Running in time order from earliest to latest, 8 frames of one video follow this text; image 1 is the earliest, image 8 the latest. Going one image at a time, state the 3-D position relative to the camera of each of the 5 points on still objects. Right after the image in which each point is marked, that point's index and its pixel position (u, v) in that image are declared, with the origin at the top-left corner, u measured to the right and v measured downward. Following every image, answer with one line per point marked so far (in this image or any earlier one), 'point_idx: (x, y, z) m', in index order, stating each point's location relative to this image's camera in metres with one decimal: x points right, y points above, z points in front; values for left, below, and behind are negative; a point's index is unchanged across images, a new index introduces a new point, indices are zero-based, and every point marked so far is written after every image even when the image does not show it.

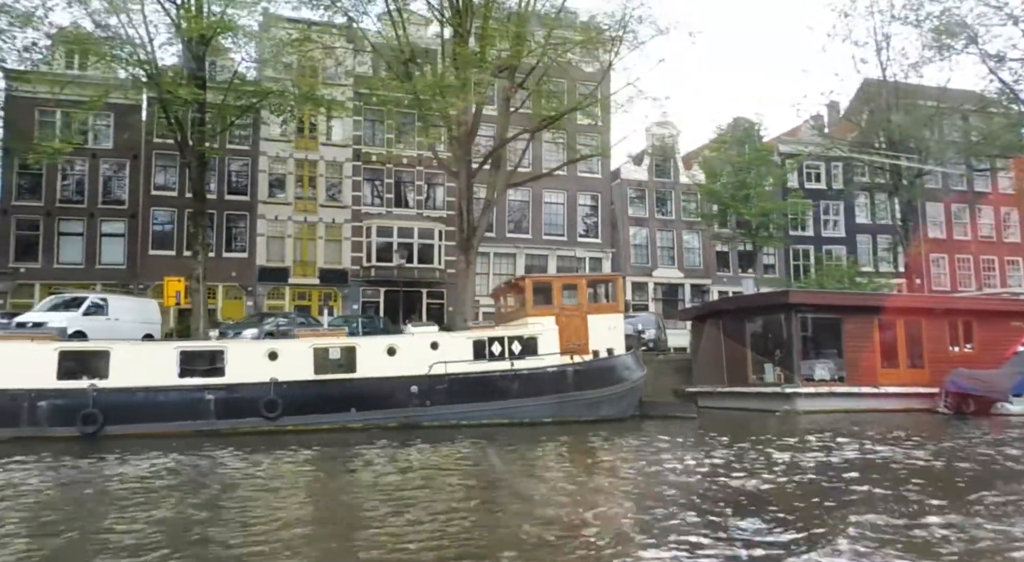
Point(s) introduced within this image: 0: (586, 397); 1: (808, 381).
0: (+1.2, -1.8, +10.6) m
1: (+6.3, -2.1, +14.4) m
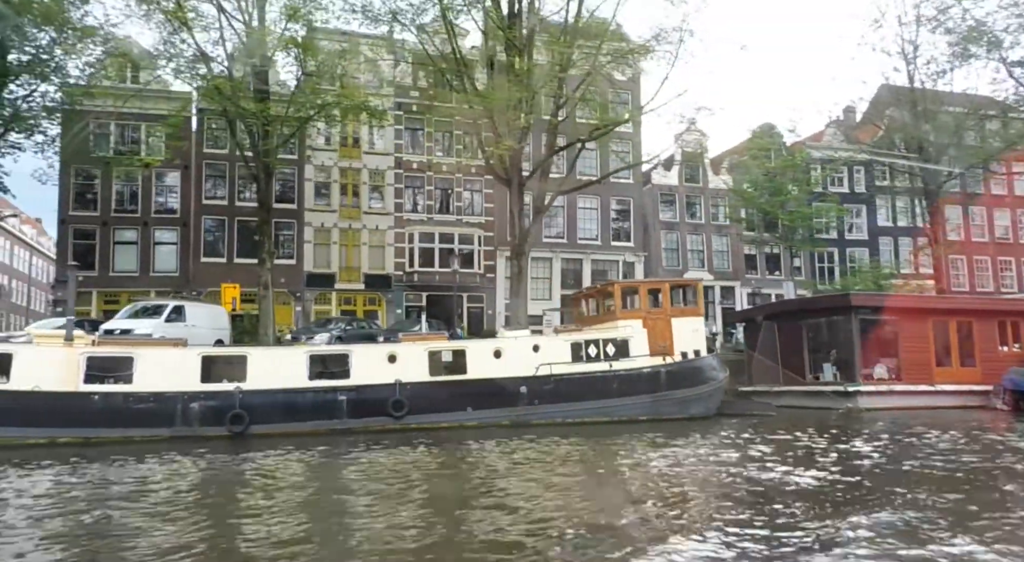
0: (+2.8, -1.9, +11.3) m
1: (+7.9, -2.2, +15.1) m
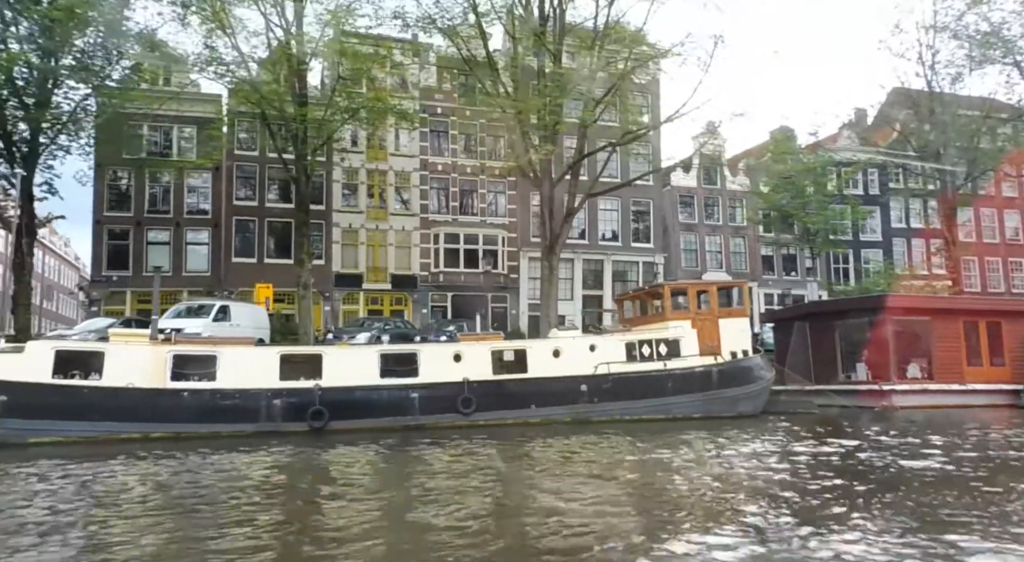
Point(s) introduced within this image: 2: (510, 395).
0: (+3.7, -1.9, +11.7) m
1: (+8.8, -2.2, +15.5) m
2: (0.0, -1.8, +10.6) m
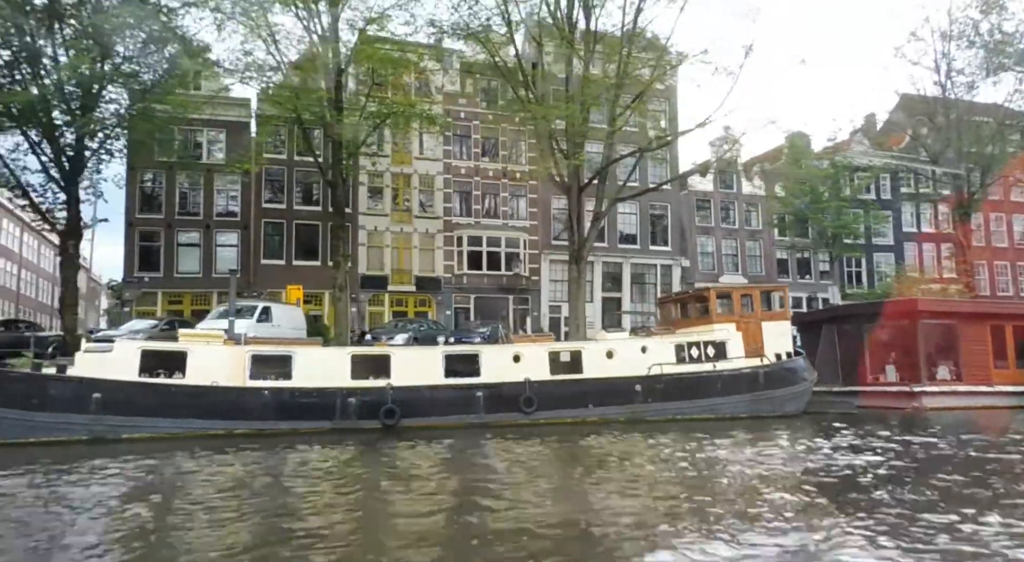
0: (+4.7, -2.0, +12.1) m
1: (+9.8, -2.3, +15.9) m
2: (+0.9, -1.9, +11.0) m
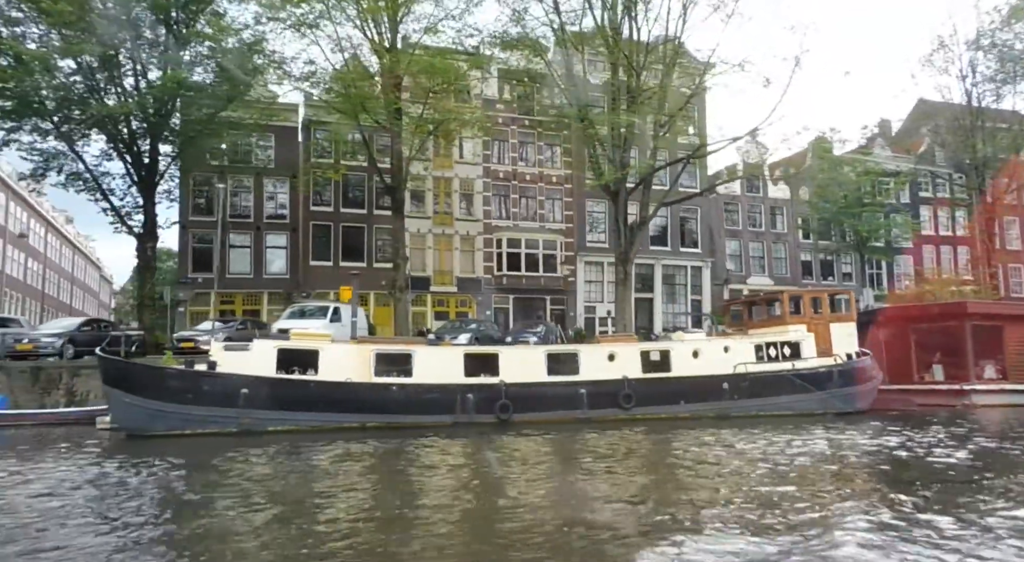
0: (+6.3, -2.1, +12.8) m
1: (+11.4, -2.4, +16.7) m
2: (+2.6, -1.9, +11.7) m
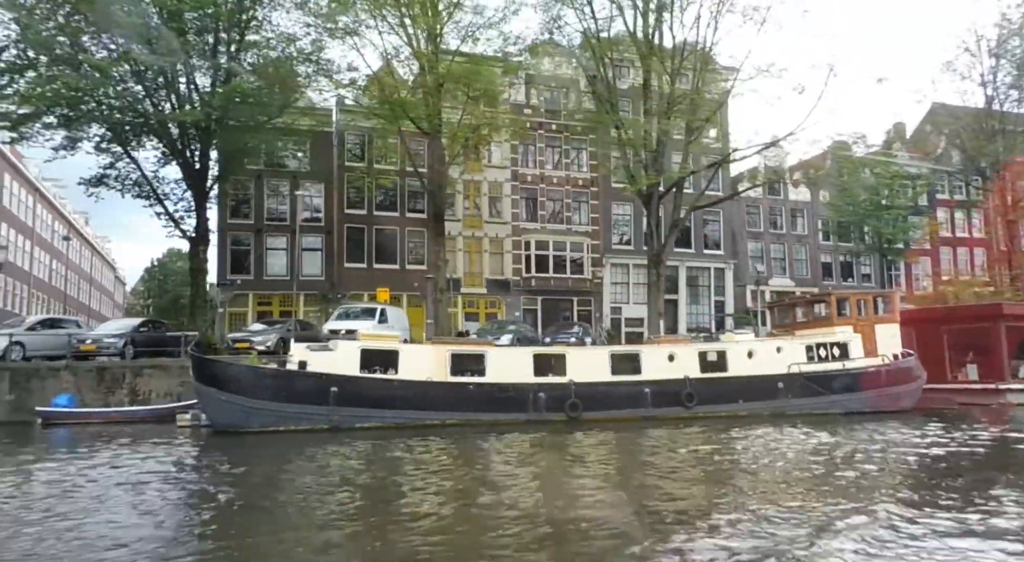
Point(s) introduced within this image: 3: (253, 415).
0: (+7.4, -2.1, +13.3) m
1: (+12.5, -2.5, +17.1) m
2: (+3.7, -2.0, +12.2) m
3: (-3.8, -2.0, +10.1) m
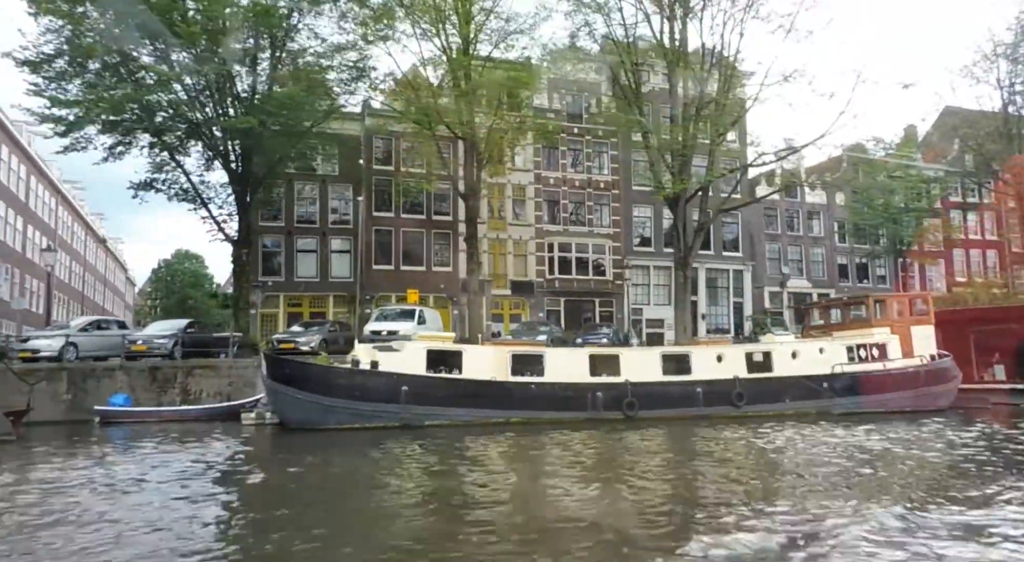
0: (+8.4, -2.2, +13.7) m
1: (+13.5, -2.5, +17.5) m
2: (+4.7, -2.0, +12.6) m
3: (-2.9, -2.0, +10.6) m
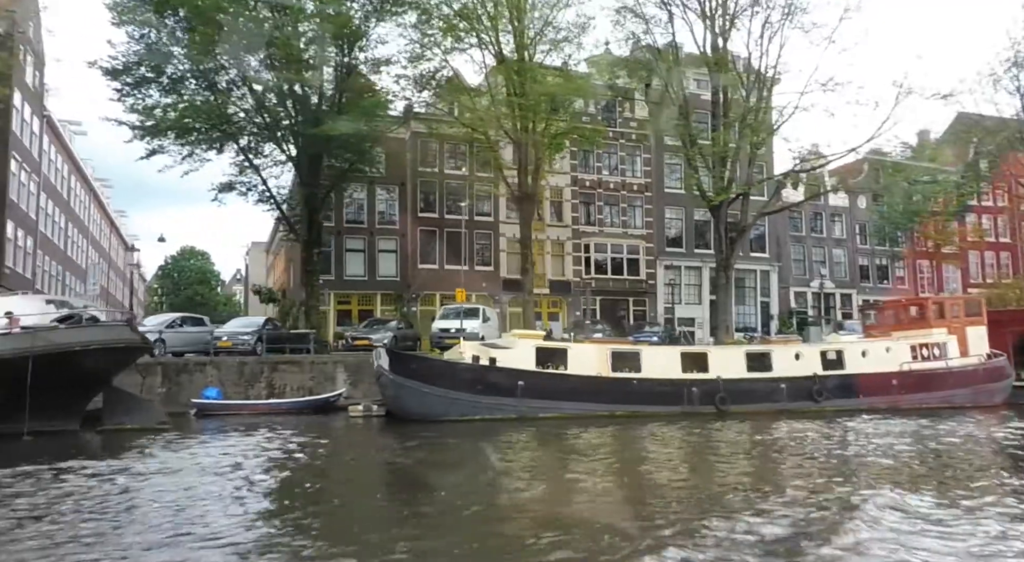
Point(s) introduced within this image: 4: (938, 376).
0: (+10.2, -2.3, +14.6) m
1: (+15.2, -2.6, +18.5) m
2: (+6.5, -2.1, +13.5) m
3: (-1.1, -2.1, +11.3) m
4: (+8.8, -2.0, +14.1) m
